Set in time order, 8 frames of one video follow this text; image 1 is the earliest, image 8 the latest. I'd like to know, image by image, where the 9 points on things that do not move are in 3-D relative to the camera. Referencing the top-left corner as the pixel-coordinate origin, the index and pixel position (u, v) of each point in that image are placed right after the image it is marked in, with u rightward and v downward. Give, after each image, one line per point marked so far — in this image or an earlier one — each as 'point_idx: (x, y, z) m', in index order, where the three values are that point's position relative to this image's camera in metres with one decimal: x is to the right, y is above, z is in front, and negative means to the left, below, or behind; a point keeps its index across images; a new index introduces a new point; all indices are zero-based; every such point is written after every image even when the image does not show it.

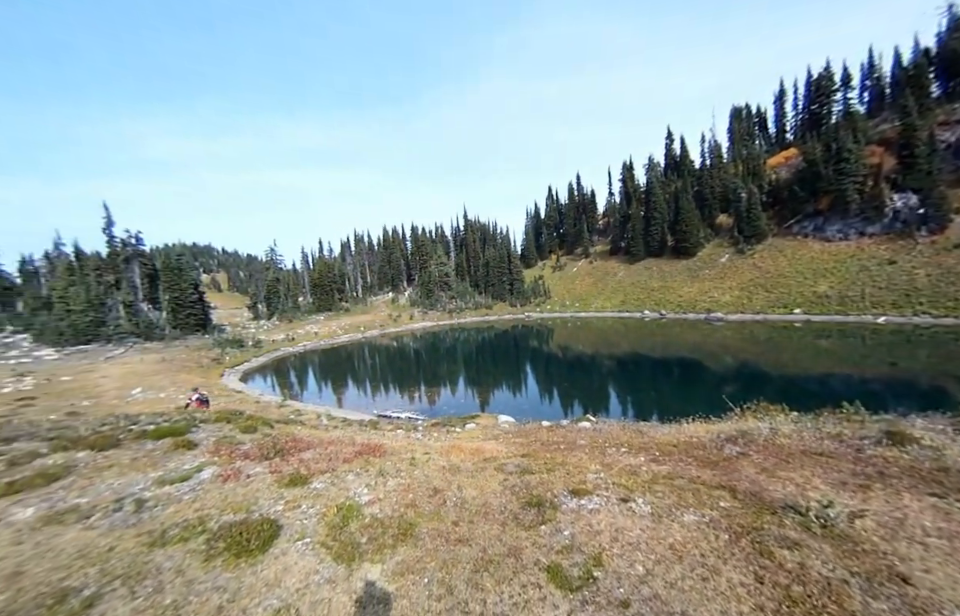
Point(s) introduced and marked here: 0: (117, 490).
0: (-12.6, -6.4, +13.1) m
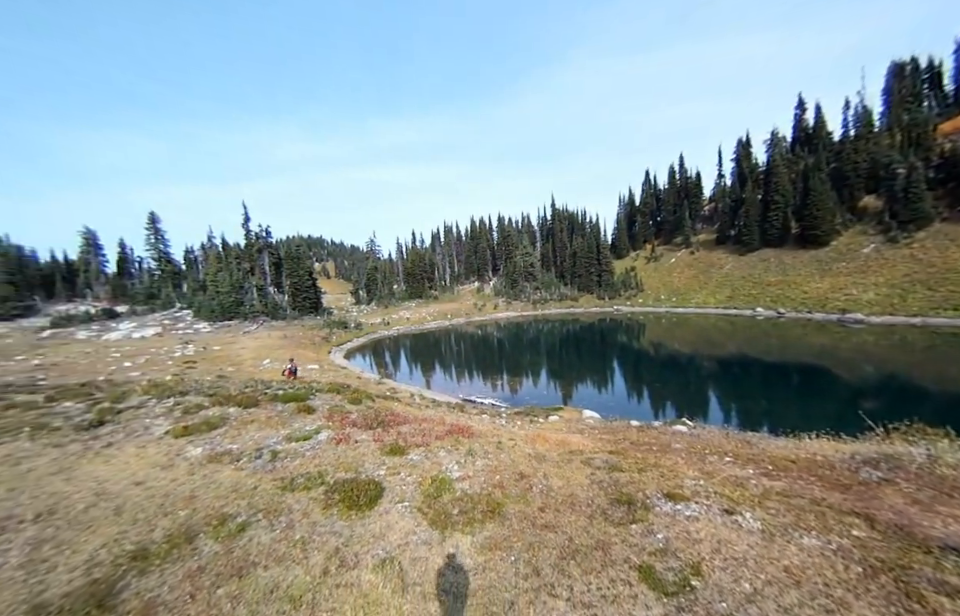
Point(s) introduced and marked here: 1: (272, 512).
0: (-9.4, -5.6, +15.8) m
1: (-6.0, -6.0, +10.9) m
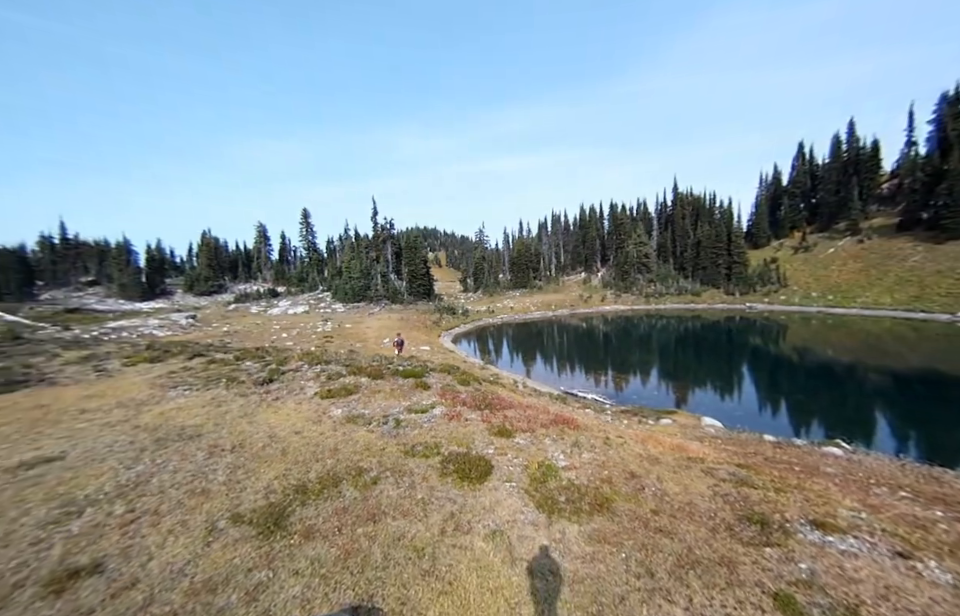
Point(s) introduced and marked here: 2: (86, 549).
0: (-4.6, -4.9, +18.1) m
1: (-2.7, -5.5, +12.4) m
2: (-9.1, -5.5, +8.5) m
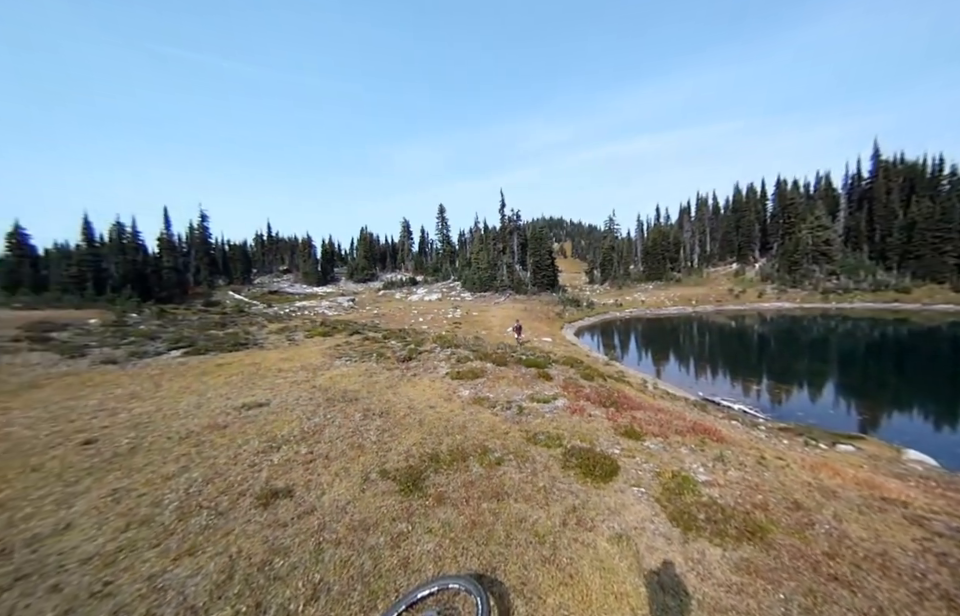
0: (+1.4, -4.4, +18.7) m
1: (+1.4, -5.1, +12.8) m
2: (-5.9, -5.0, +11.1) m
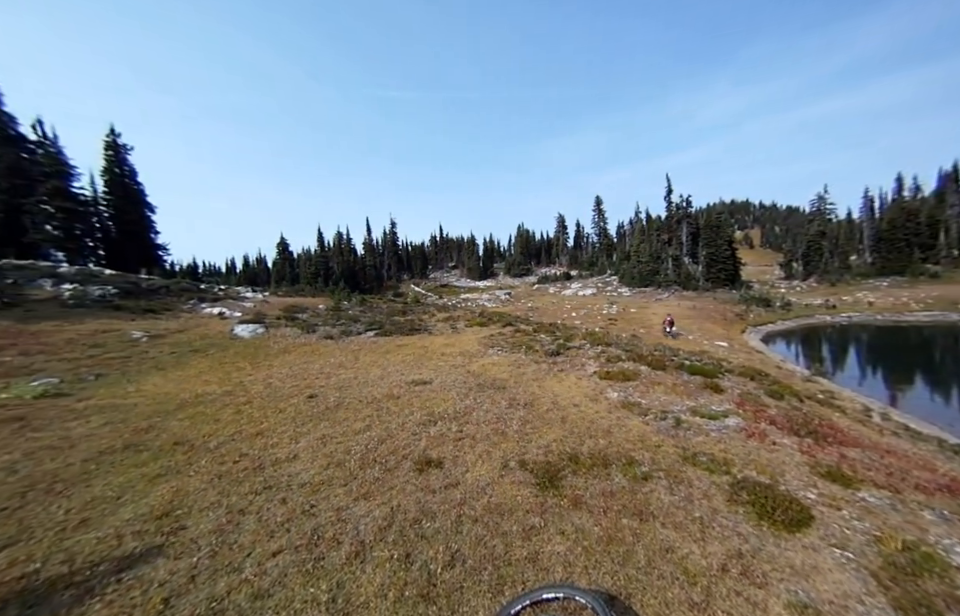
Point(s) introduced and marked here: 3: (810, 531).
0: (+8.2, -4.3, +16.7) m
1: (+5.9, -5.1, +11.3) m
2: (-1.5, -4.8, +12.6) m
3: (+7.8, -5.3, +8.9) m
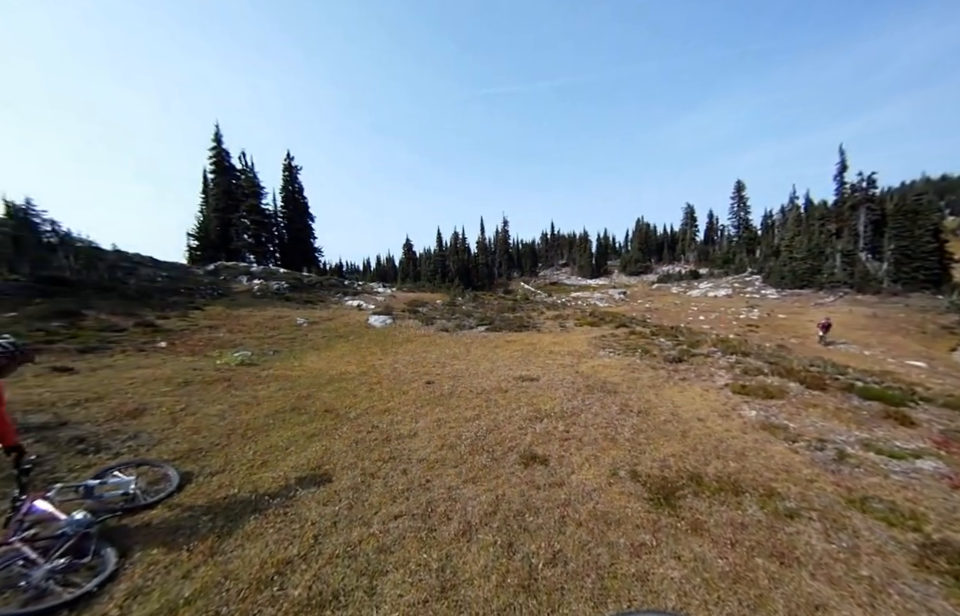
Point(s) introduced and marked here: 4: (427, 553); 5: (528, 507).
0: (+12.6, -4.5, +13.7) m
1: (+8.7, -5.3, +9.2) m
2: (+2.1, -4.7, +12.6) m
3: (+9.9, -5.5, +6.4) m
4: (-1.1, -4.9, +7.5) m
5: (+1.2, -4.9, +9.2) m
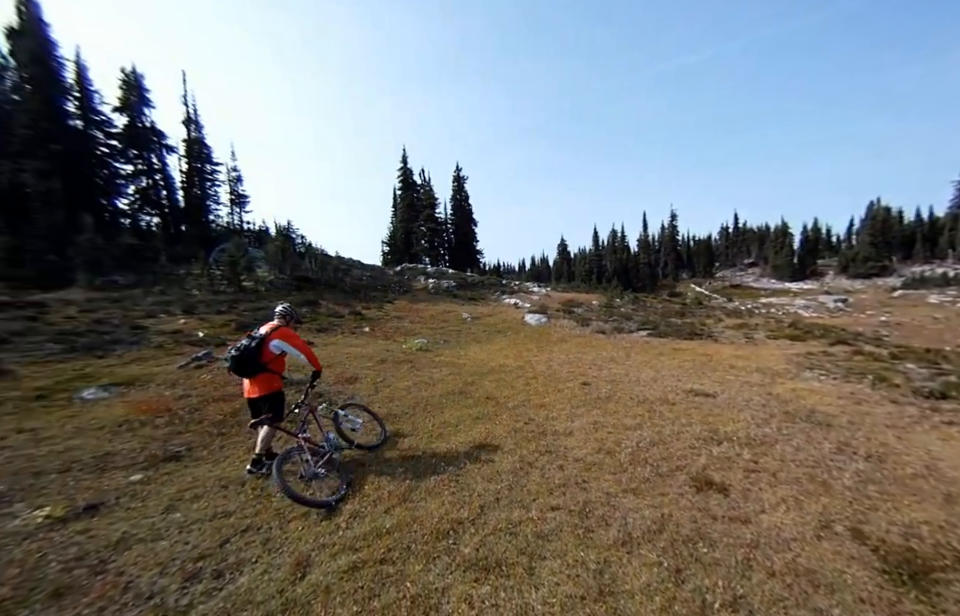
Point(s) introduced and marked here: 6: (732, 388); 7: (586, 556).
0: (+17.1, -5.2, +7.9) m
1: (+11.8, -5.7, +5.3) m
2: (+7.0, -4.8, +11.0) m
3: (+11.8, -6.0, +2.2) m
4: (+2.1, -4.9, +7.5) m
5: (+4.8, -5.0, +8.2) m
6: (+12.4, -3.9, +18.3) m
7: (+2.1, -4.9, +7.4) m
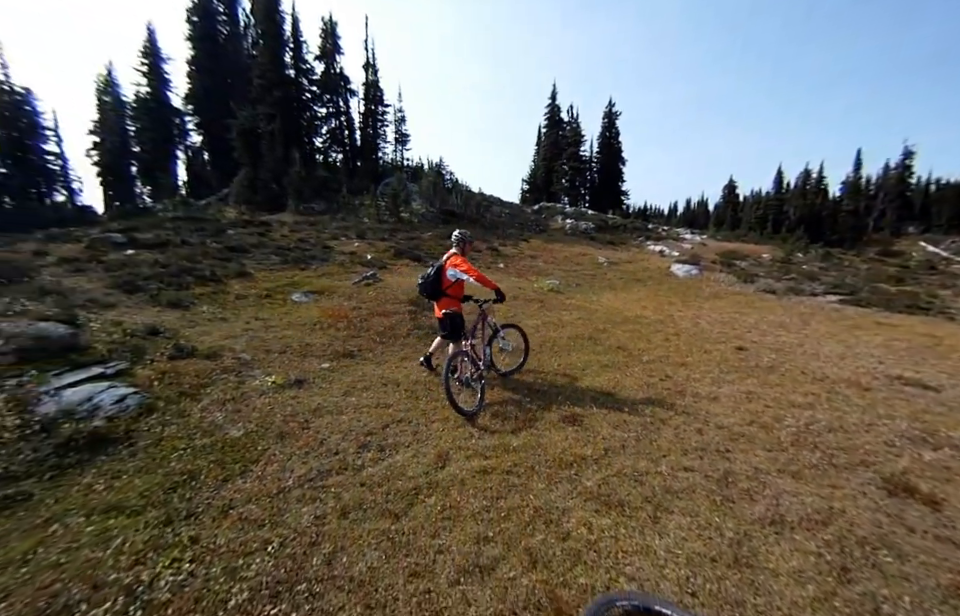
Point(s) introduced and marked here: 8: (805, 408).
0: (+18.8, -5.9, +2.6) m
1: (+12.8, -6.1, +2.0) m
2: (+10.3, -4.0, +8.6) m
3: (+11.8, -6.8, -0.9) m
4: (+4.5, -4.0, +7.0) m
5: (+7.3, -4.3, +6.8) m
6: (+17.8, -2.8, +13.6) m
7: (+4.5, -4.0, +6.9) m
8: (+9.8, -3.1, +11.4) m
